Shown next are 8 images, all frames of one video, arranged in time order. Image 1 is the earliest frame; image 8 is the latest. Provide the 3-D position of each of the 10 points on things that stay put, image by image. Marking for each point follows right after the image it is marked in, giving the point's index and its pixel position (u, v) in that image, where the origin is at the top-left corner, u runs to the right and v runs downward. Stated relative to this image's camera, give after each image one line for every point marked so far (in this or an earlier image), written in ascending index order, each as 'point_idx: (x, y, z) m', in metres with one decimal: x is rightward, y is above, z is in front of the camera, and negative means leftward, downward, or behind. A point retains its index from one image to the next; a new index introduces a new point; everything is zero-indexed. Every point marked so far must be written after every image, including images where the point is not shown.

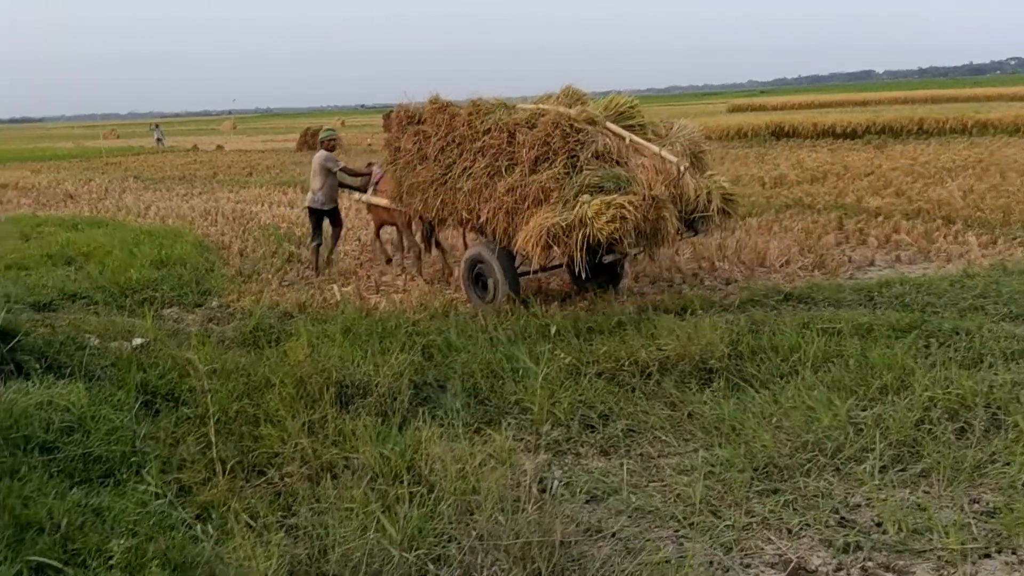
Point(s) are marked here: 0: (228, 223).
0: (-3.8, +0.9, +11.8) m
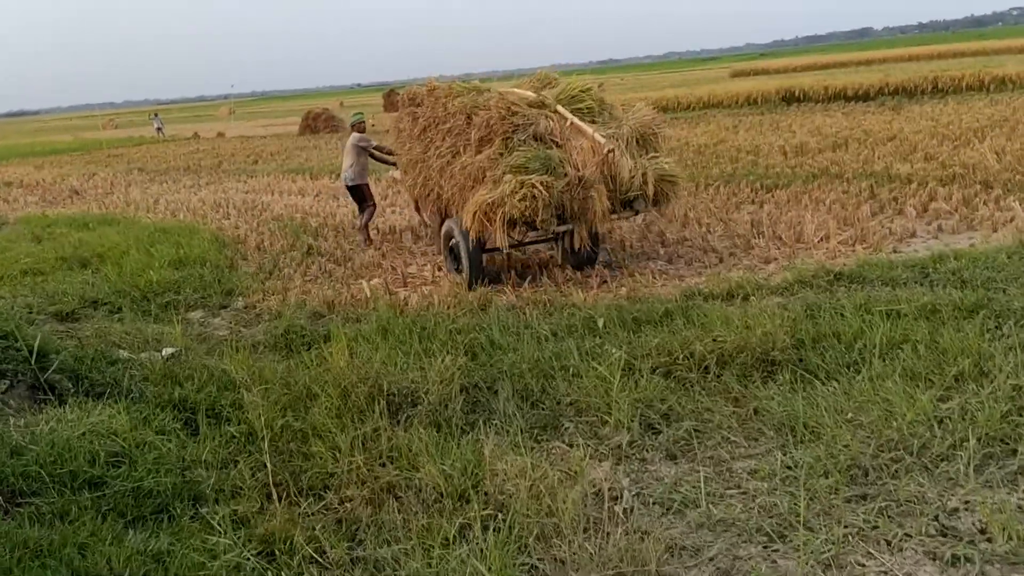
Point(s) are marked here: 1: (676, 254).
0: (-3.6, +1.0, +11.6) m
1: (+1.3, +0.3, +6.9) m
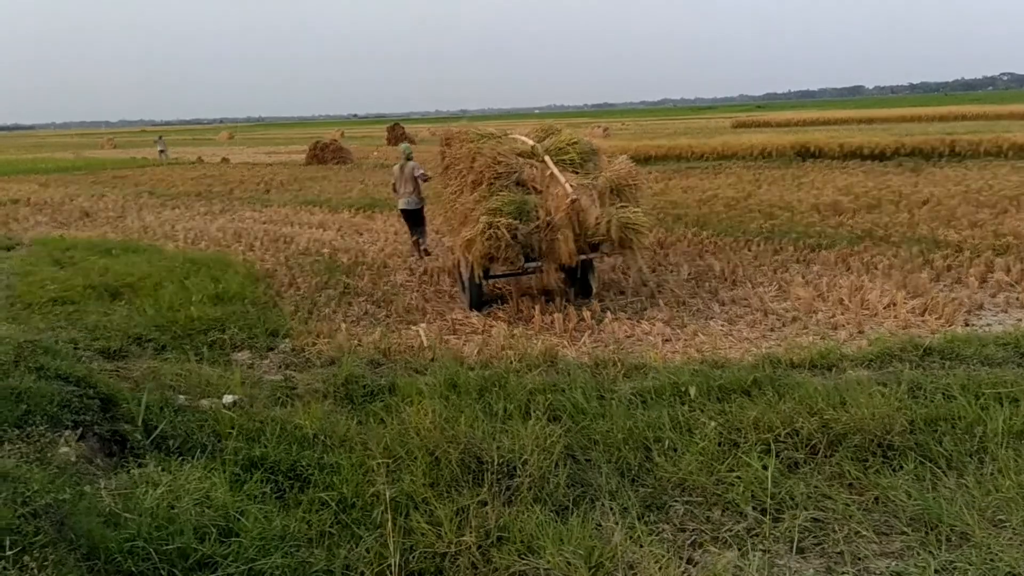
0: (-3.2, +0.5, +11.3) m
1: (+1.7, -0.2, +6.7) m
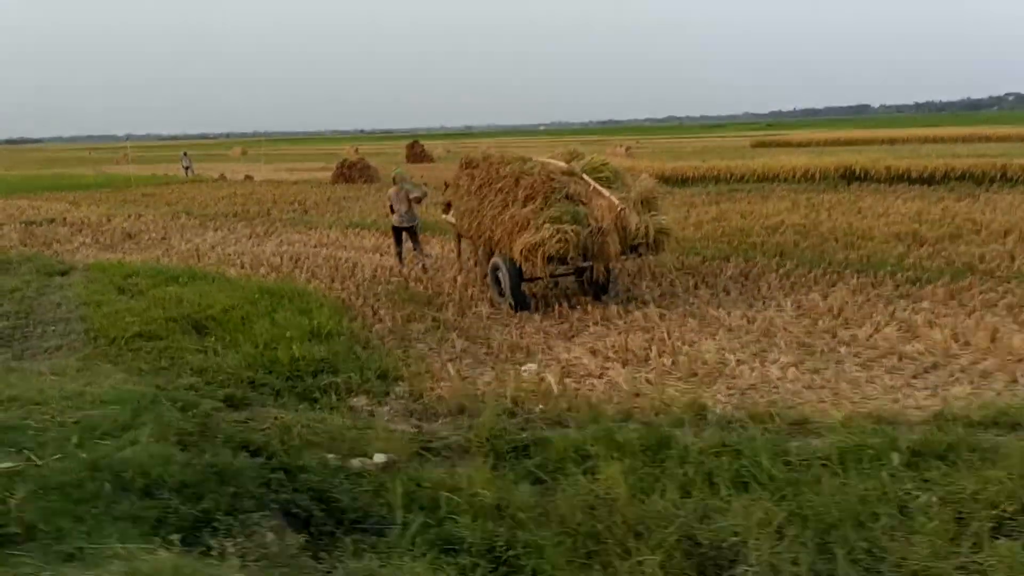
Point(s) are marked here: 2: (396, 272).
0: (-2.3, +0.2, +11.0) m
1: (+2.6, -0.5, +6.3) m
2: (-1.5, +0.2, +11.0) m
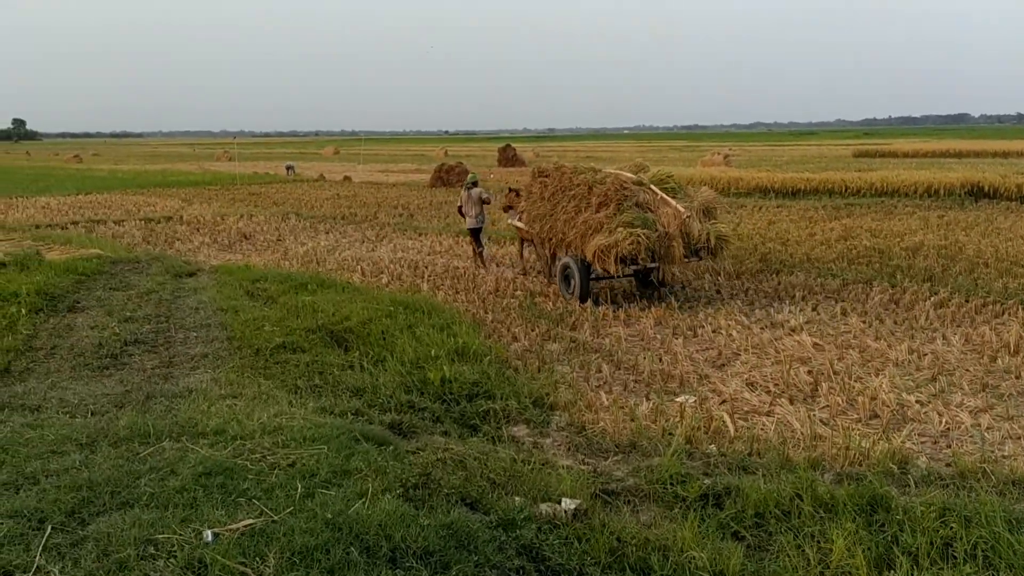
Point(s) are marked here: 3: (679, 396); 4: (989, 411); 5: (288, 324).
0: (-0.7, +0.1, +10.9) m
1: (+3.6, -0.8, +5.8) m
2: (+0.1, 0.0, +10.8) m
3: (+1.2, -0.8, +6.2) m
4: (+3.1, -0.8, +5.7) m
5: (-2.0, -0.3, +7.9) m
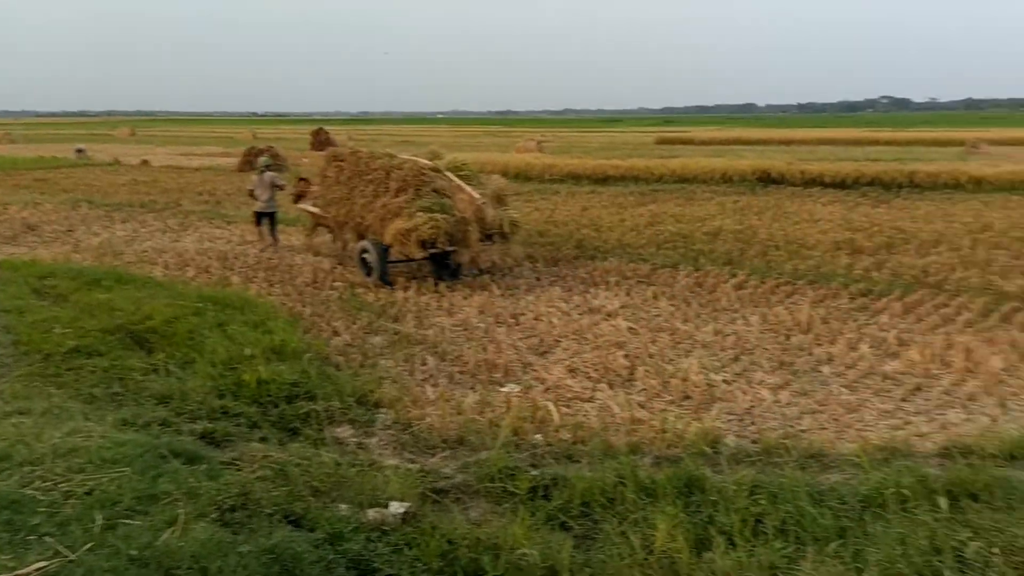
0: (-2.9, +0.1, +10.4) m
1: (+2.4, -0.6, +6.3) m
2: (-2.1, +0.1, +10.5) m
3: (-0.1, -0.7, +6.3) m
4: (+1.9, -0.7, +6.1) m
5: (-3.6, -0.3, +7.2) m
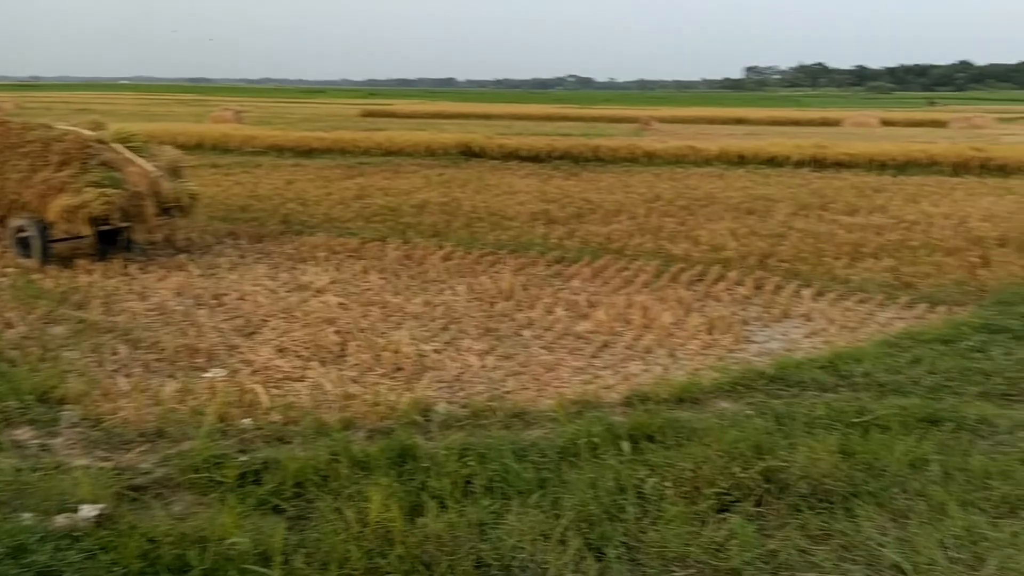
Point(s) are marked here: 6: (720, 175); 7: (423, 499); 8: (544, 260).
0: (-6.2, +0.3, +8.9) m
1: (+0.3, -0.4, +6.8) m
2: (-5.4, +0.3, +9.3) m
3: (-2.1, -0.6, +5.9) m
4: (-0.2, -0.5, +6.4) m
5: (-5.7, -0.3, +5.8) m
6: (+3.3, +1.8, +13.9) m
7: (-0.4, -0.9, +3.8) m
8: (+0.4, +0.3, +9.5) m
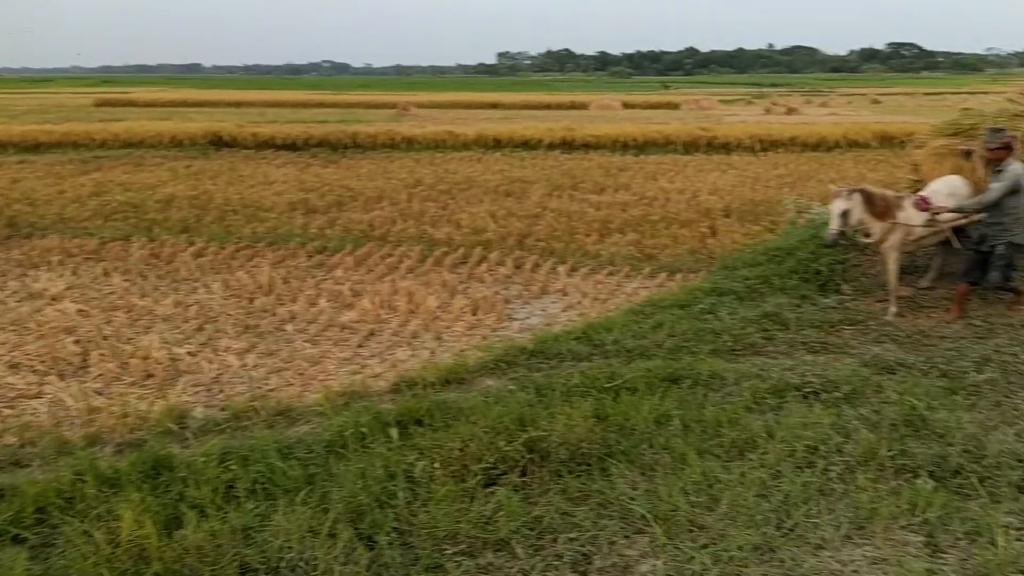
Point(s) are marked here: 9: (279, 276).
0: (-8.3, -0.1, +7.1) m
1: (-1.5, -0.3, +6.6) m
2: (-7.7, 0.0, +7.6) m
3: (-3.6, -0.7, +5.2) m
4: (-1.8, -0.4, +6.2) m
5: (-7.0, -0.6, +4.1) m
6: (-0.5, +2.1, +14.3) m
7: (-1.4, -0.9, +3.6) m
8: (-2.2, +0.4, +9.3) m
9: (-2.2, +0.1, +8.2) m
